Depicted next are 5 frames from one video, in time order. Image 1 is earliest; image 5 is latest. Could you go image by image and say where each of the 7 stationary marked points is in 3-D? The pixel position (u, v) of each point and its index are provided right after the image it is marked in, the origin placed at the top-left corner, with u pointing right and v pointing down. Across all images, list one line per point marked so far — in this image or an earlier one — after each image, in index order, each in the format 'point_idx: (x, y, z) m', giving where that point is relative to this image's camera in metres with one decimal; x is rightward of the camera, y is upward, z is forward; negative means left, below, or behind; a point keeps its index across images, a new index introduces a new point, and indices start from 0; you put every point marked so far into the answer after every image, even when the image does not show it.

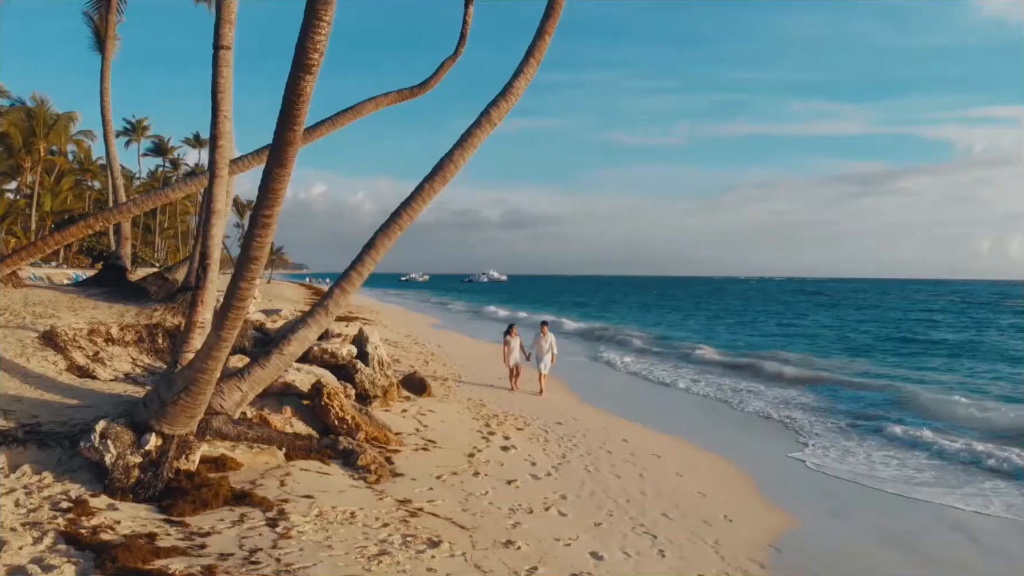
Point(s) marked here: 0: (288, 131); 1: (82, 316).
0: (-1.4, +1.0, +4.3) m
1: (-5.3, -0.3, +7.9) m
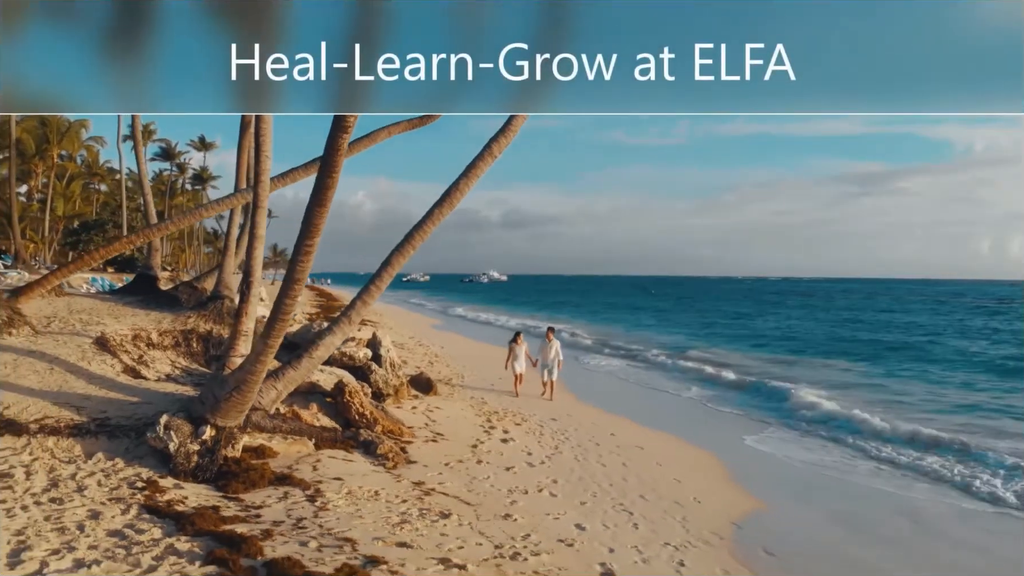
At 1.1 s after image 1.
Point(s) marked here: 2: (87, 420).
0: (-1.4, +0.8, +5.2) m
1: (-5.3, -0.5, +8.8) m
2: (-3.9, -1.2, +5.8) m
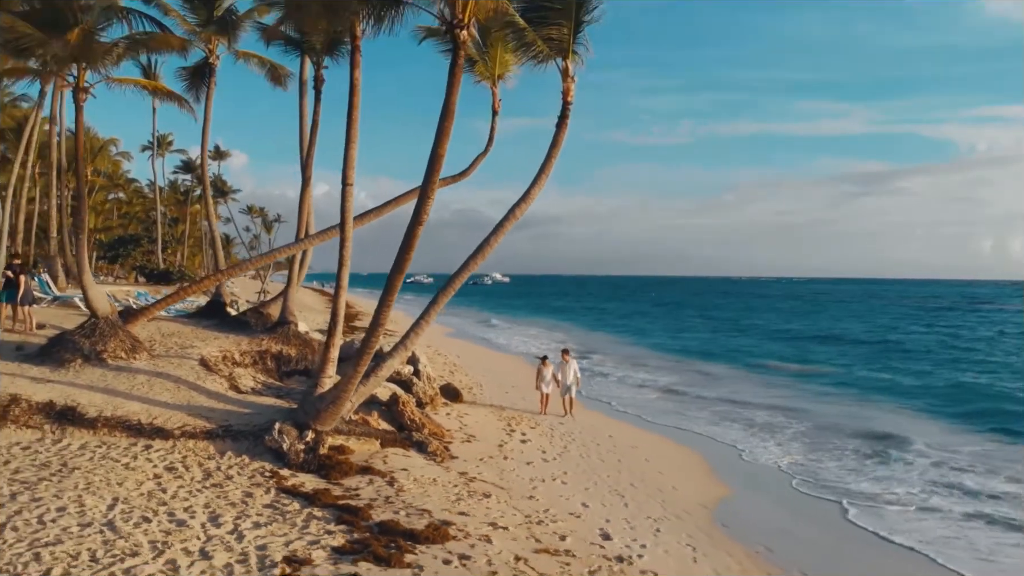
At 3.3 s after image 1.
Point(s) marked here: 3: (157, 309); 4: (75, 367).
0: (-1.2, +0.4, +7.1) m
1: (-5.0, -0.9, +10.8) m
2: (-3.6, -1.7, +7.8) m
3: (-5.7, -0.3, +10.3) m
4: (-6.0, -1.1, +8.9) m
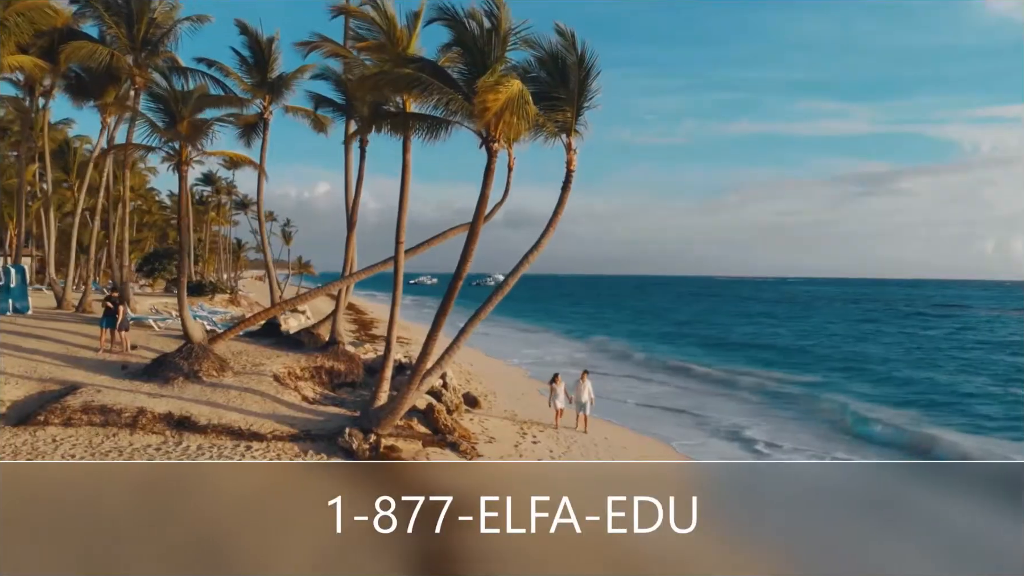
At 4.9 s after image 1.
0: (-0.9, -0.2, +9.4) m
1: (-4.8, -1.5, +13.1) m
2: (-3.4, -2.2, +10.1) m
3: (-5.5, -0.9, +12.6) m
4: (-5.7, -1.6, +11.1) m
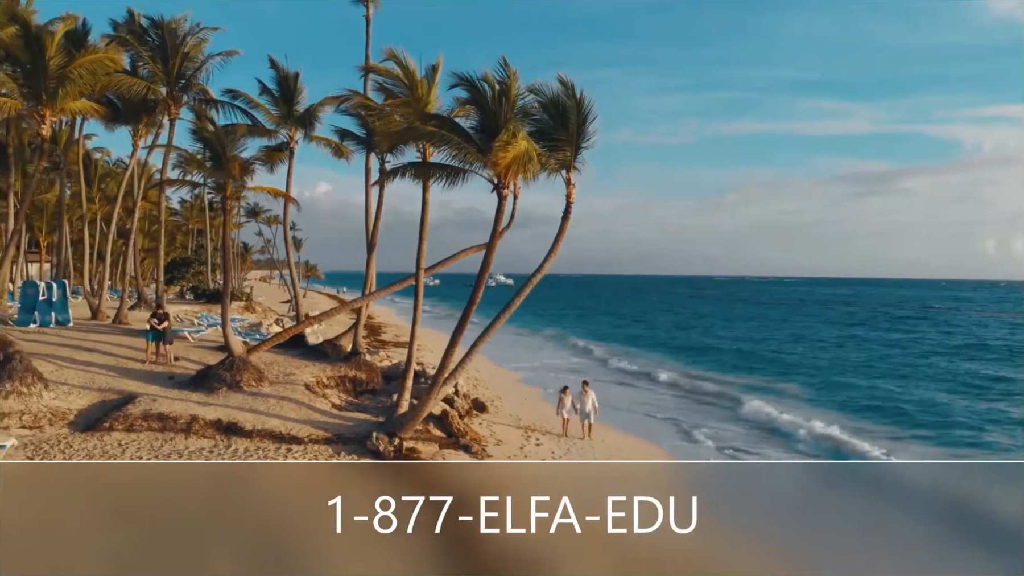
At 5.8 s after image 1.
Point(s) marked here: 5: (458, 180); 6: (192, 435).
0: (-0.8, -0.6, +10.8) m
1: (-4.7, -1.9, +14.5) m
2: (-3.2, -2.6, +11.5) m
3: (-5.4, -1.2, +14.0) m
4: (-5.6, -2.0, +12.5) m
5: (-0.9, +1.7, +10.3) m
6: (-5.6, -2.6, +11.2) m
